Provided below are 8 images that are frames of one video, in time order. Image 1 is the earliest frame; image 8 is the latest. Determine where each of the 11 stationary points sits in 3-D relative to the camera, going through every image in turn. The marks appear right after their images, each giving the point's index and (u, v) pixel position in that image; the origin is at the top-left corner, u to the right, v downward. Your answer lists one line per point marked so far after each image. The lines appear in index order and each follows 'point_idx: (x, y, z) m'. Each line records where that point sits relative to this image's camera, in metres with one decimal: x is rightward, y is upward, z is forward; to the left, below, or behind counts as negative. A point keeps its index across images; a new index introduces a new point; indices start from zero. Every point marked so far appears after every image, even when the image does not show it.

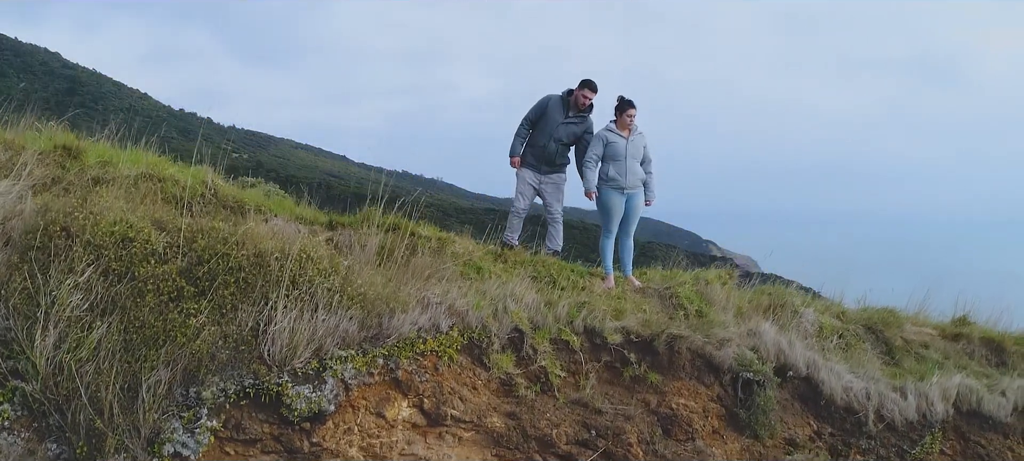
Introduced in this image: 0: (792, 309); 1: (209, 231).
0: (+2.1, -0.6, +4.1) m
1: (-1.4, 0.0, +2.6) m
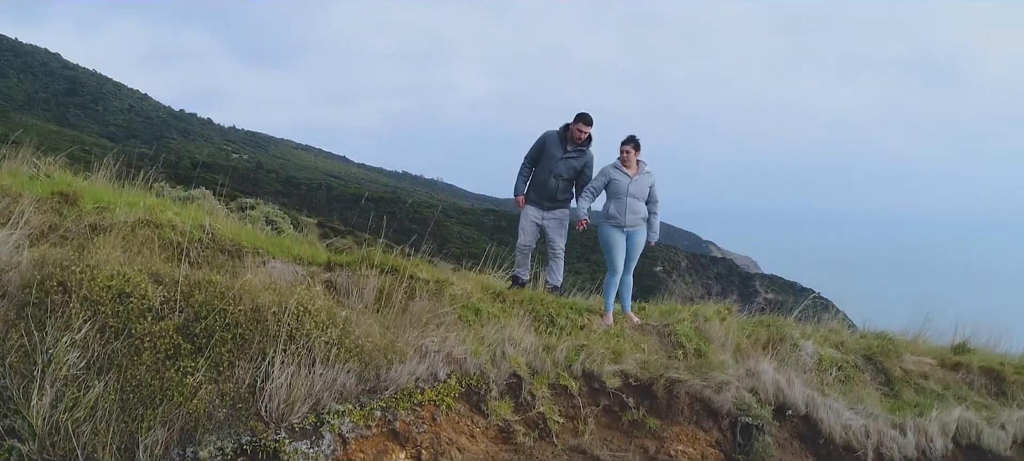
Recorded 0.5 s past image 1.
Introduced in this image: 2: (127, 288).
0: (+2.1, -0.8, +4.1) m
1: (-1.4, -0.3, +2.6) m
2: (-1.7, -0.3, +2.5) m
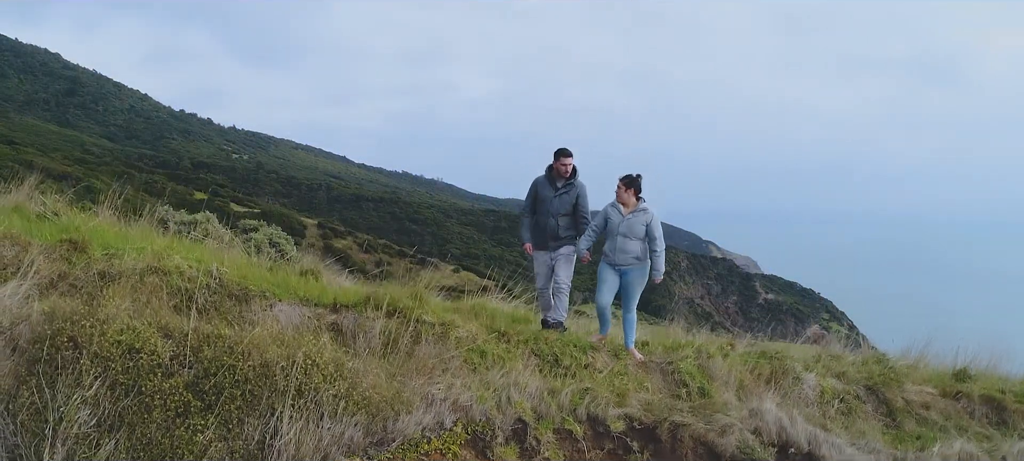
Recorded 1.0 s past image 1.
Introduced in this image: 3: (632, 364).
0: (+2.1, -1.1, +4.2) m
1: (-1.4, -0.5, +2.6) m
2: (-1.7, -0.5, +2.5) m
3: (+0.8, -0.9, +3.6) m
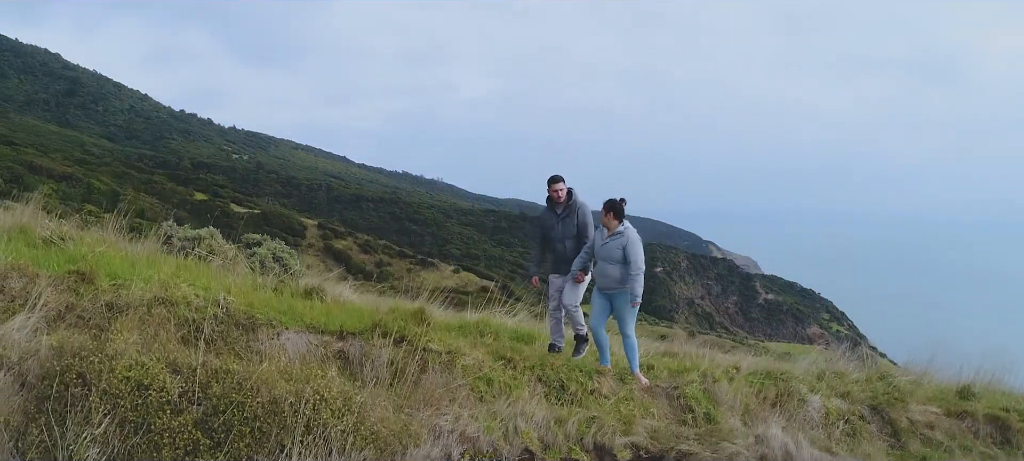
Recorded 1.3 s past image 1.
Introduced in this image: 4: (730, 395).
0: (+2.1, -1.2, +4.2) m
1: (-1.3, -0.7, +2.6) m
2: (-1.7, -0.7, +2.5) m
3: (+0.8, -1.0, +3.6) m
4: (+1.5, -1.1, +3.8) m
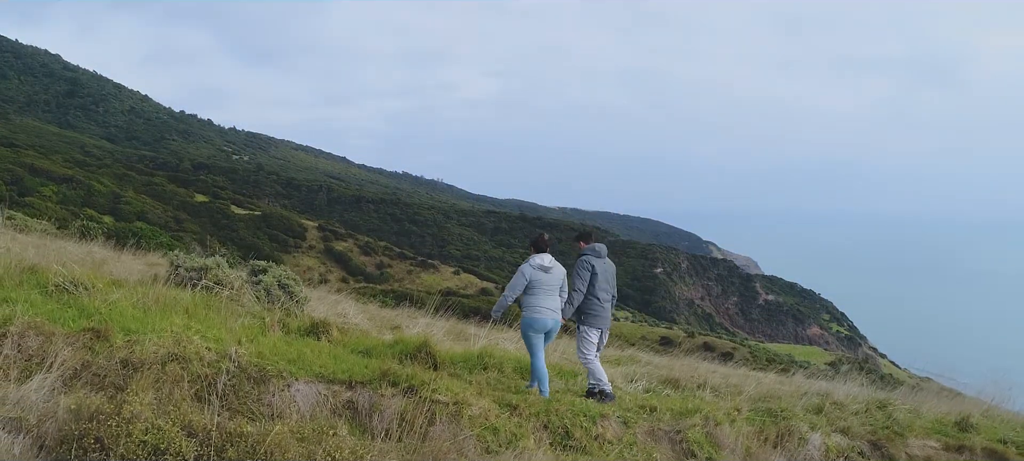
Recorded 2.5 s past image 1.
0: (+2.2, -1.5, +4.2) m
1: (-1.3, -1.0, +2.7) m
2: (-1.6, -1.0, +2.6) m
3: (+0.9, -1.3, +3.7) m
4: (+1.5, -1.4, +3.8) m
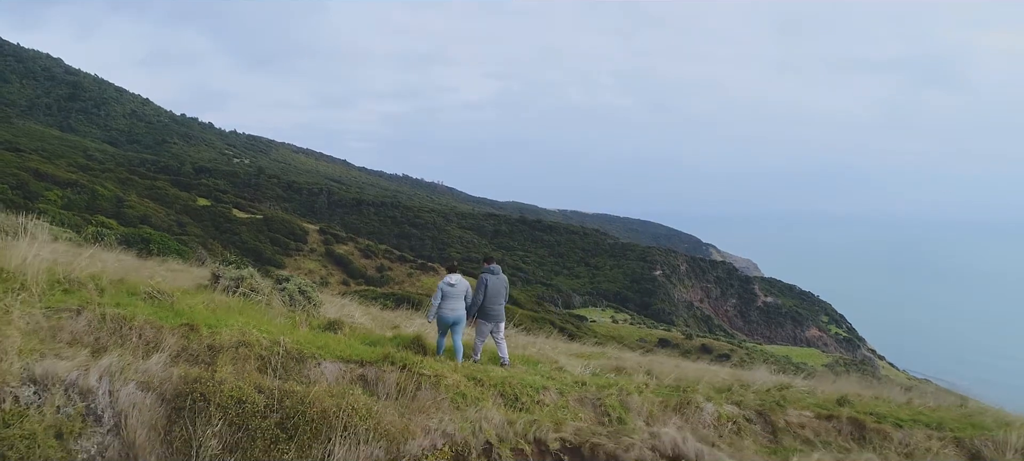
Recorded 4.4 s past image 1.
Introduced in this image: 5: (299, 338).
0: (+1.9, -1.8, +5.6) m
1: (-1.6, -1.2, +4.1) m
2: (-1.9, -1.2, +4.0) m
3: (+0.5, -1.5, +5.1) m
4: (+1.2, -1.6, +5.2) m
5: (-1.9, -1.0, +5.1) m
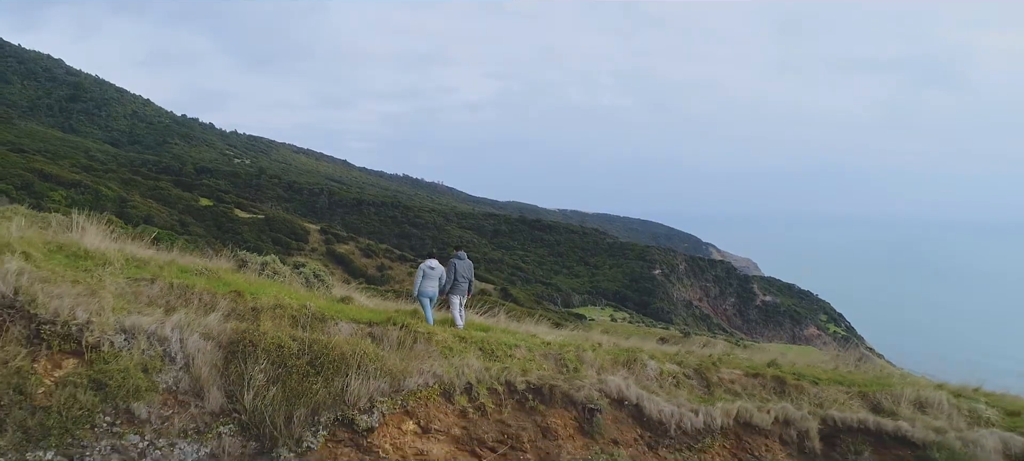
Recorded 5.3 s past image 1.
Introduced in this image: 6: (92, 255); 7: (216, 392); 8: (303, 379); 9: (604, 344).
0: (+1.6, -1.6, +6.9) m
1: (-1.9, -1.1, +5.3) m
2: (-2.2, -1.1, +5.2) m
3: (+0.3, -1.4, +6.4) m
4: (+1.0, -1.5, +6.5) m
5: (-2.2, -0.9, +6.4) m
6: (-4.7, -0.3, +6.3) m
7: (-2.7, -1.5, +5.1) m
8: (-1.9, -1.4, +5.1) m
9: (+1.3, -1.5, +7.5) m
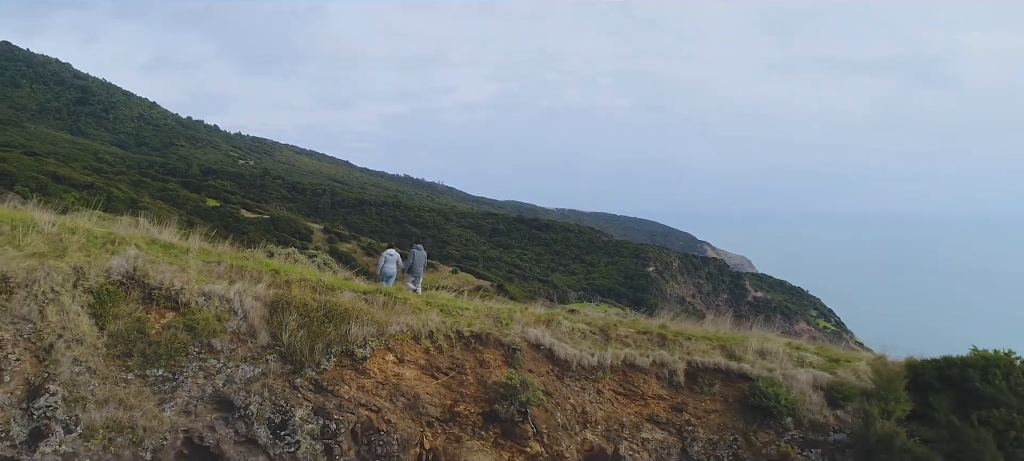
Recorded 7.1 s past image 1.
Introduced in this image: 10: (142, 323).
0: (+0.8, -1.6, +9.7) m
1: (-2.7, -1.0, +8.1) m
2: (-3.0, -1.0, +8.0) m
3: (-0.5, -1.4, +9.2) m
4: (+0.2, -1.5, +9.3) m
5: (-3.0, -0.8, +9.1) m
6: (-5.5, -0.3, +9.1) m
7: (-3.5, -1.5, +7.9) m
8: (-2.7, -1.4, +7.9) m
9: (+0.5, -1.5, +10.3) m
10: (-4.9, -1.2, +7.5) m
